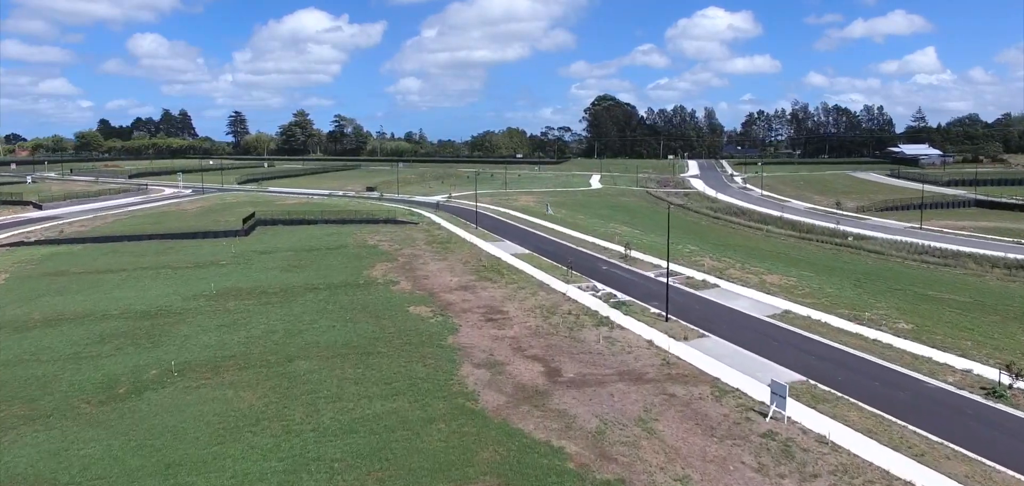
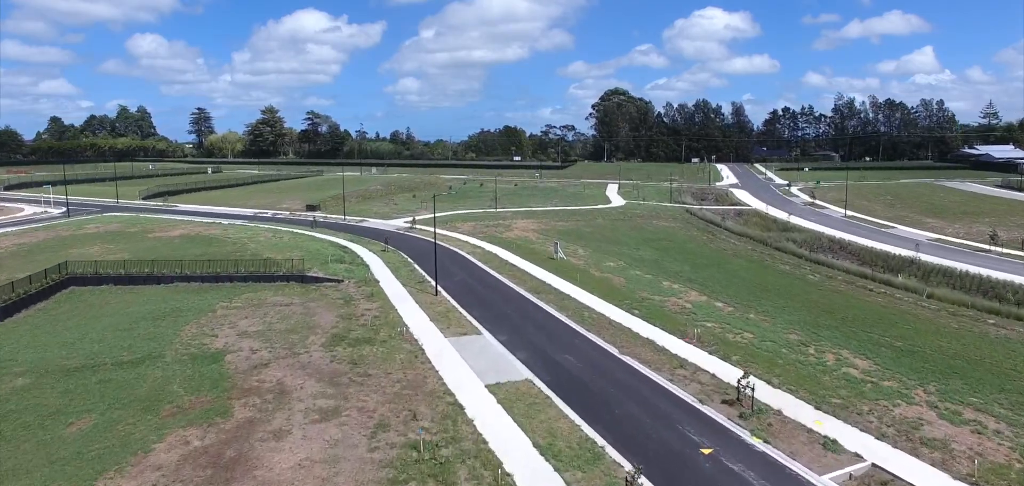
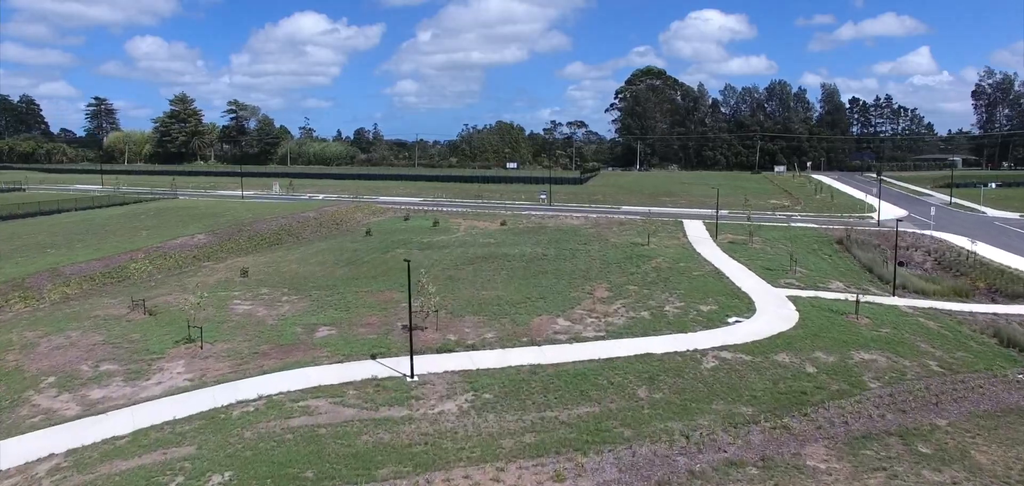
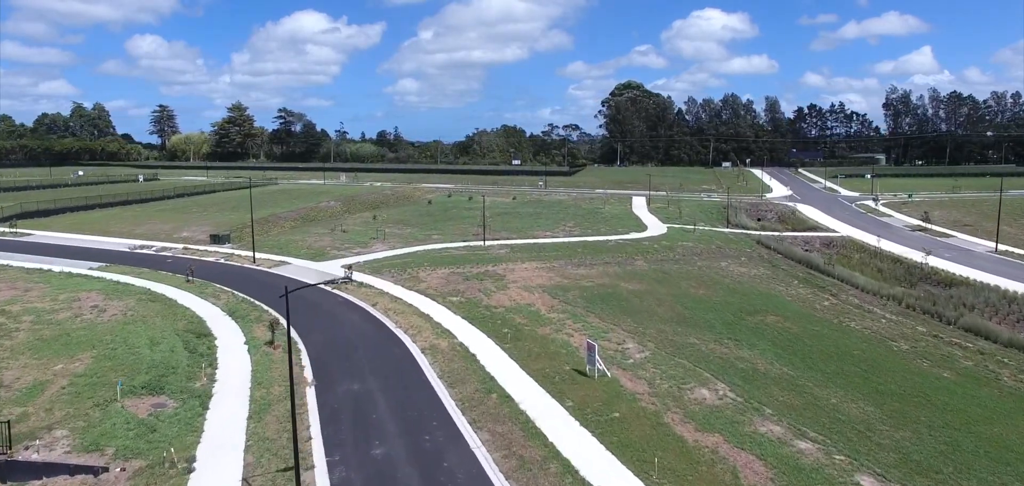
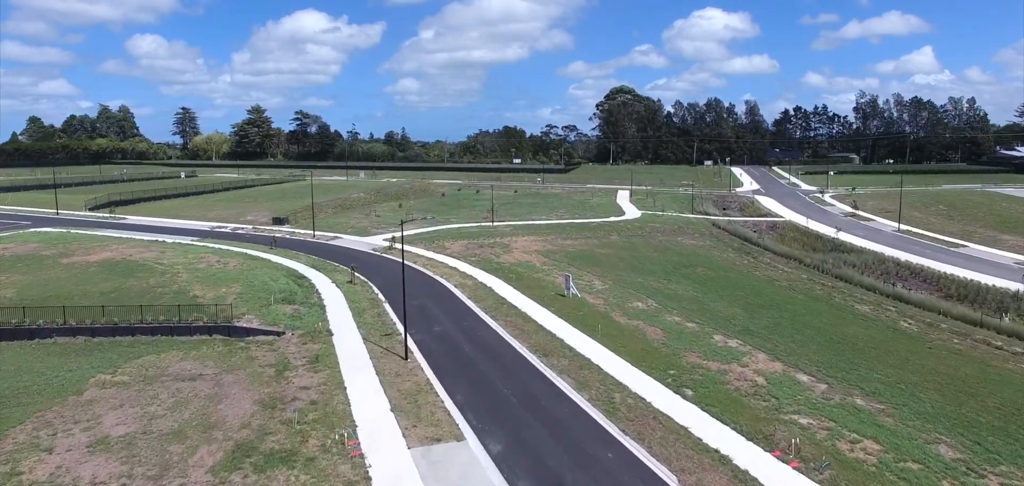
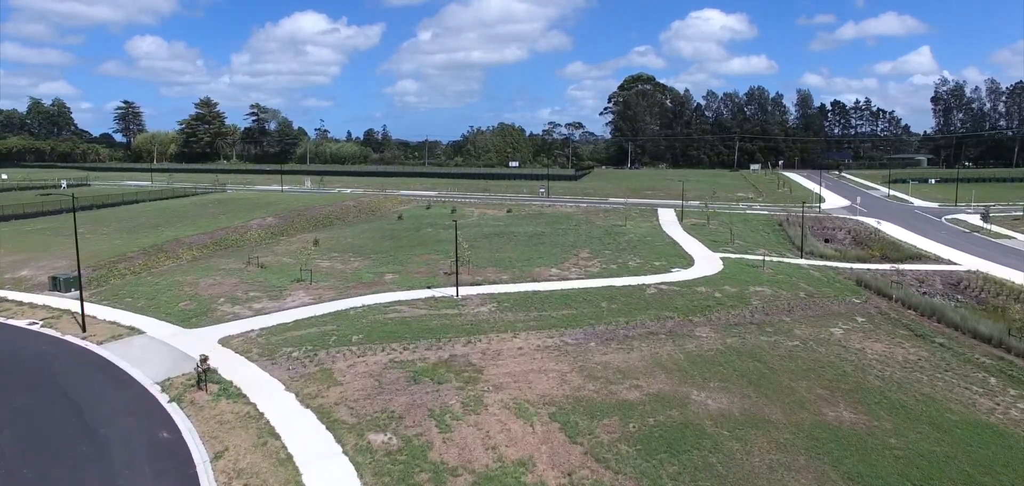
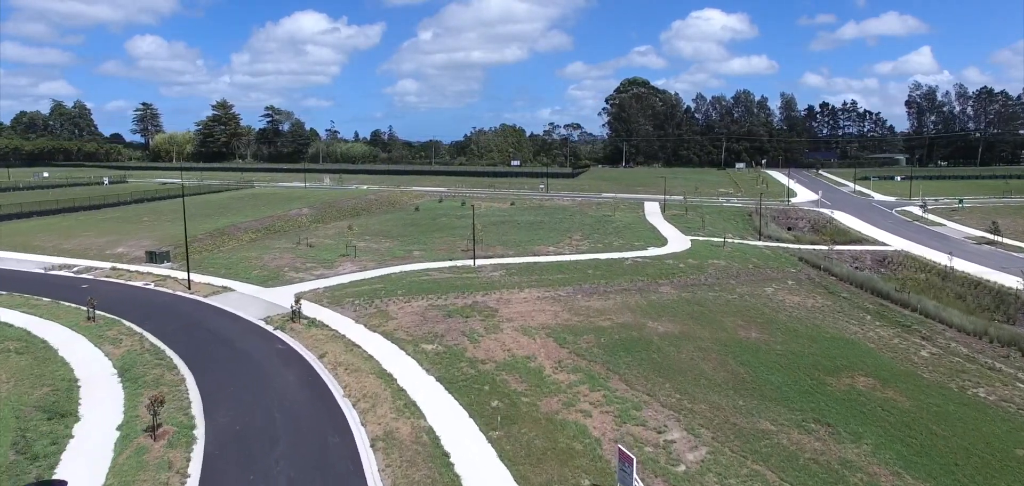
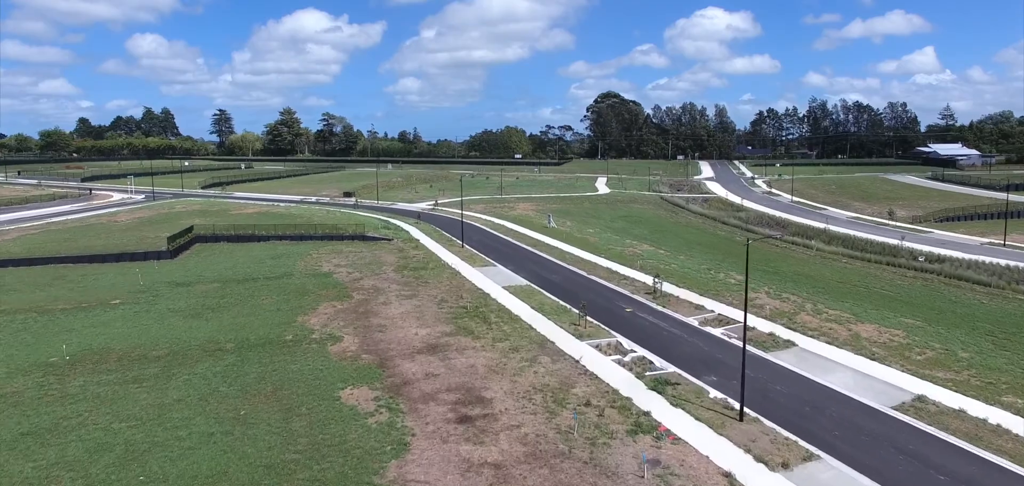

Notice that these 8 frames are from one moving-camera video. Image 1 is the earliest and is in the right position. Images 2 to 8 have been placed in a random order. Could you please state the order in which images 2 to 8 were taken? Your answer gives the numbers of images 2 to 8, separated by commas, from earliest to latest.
8, 2, 5, 4, 7, 6, 3
